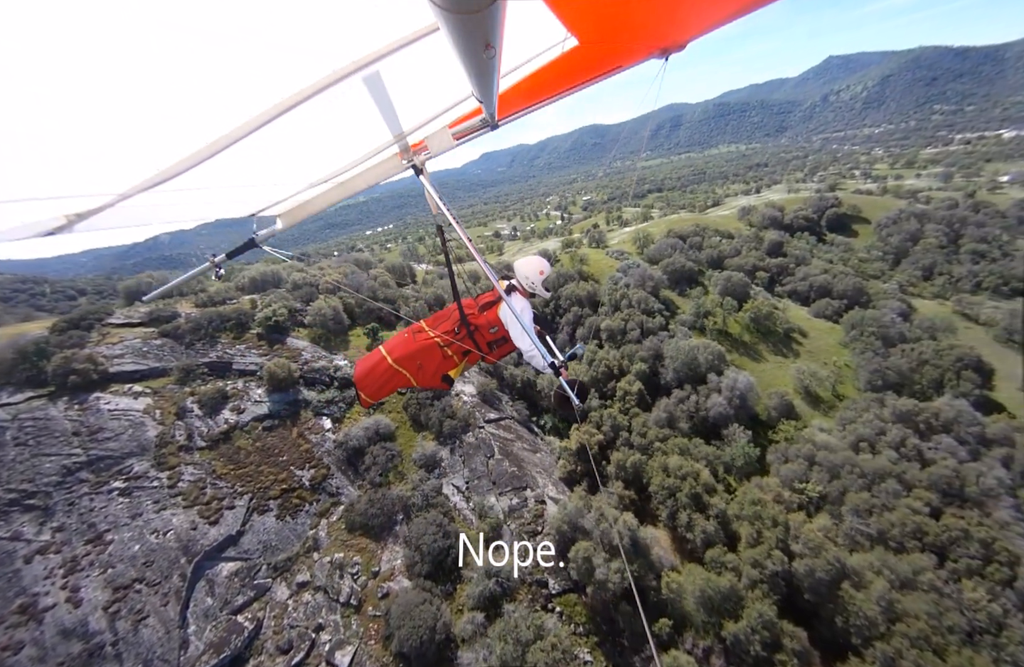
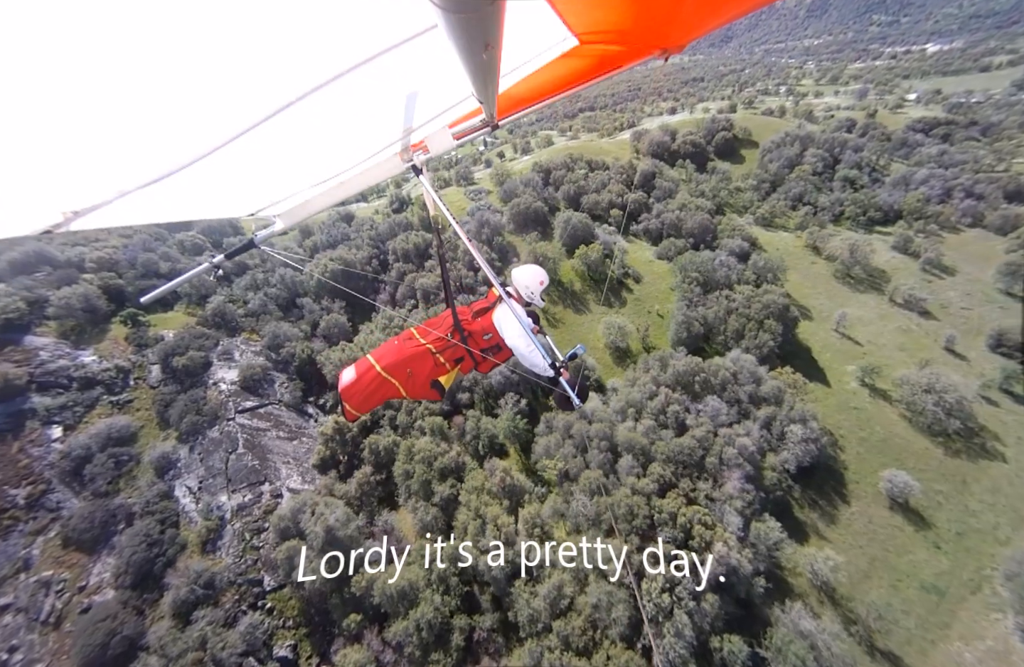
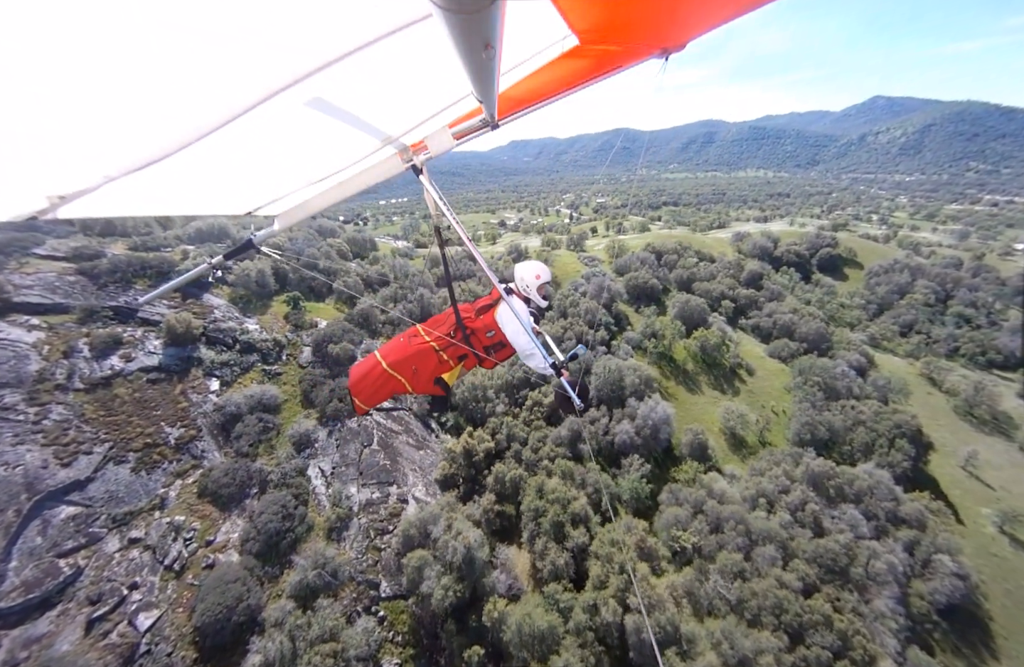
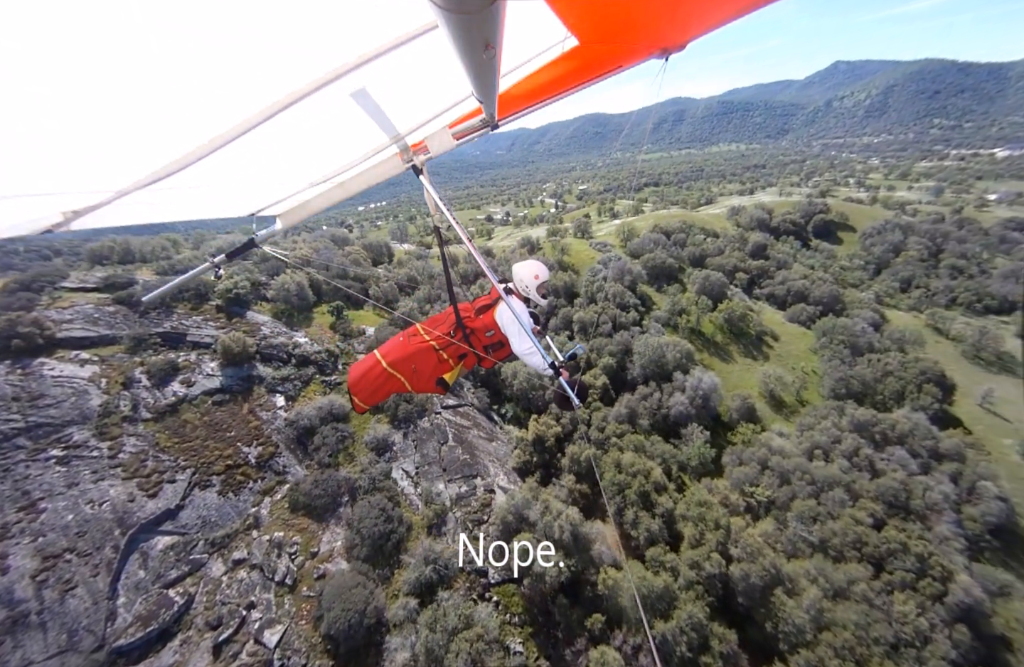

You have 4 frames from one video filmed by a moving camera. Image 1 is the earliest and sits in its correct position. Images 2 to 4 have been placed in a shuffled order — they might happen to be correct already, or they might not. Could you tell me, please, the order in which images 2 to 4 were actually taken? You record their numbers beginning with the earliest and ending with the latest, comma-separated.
4, 3, 2
